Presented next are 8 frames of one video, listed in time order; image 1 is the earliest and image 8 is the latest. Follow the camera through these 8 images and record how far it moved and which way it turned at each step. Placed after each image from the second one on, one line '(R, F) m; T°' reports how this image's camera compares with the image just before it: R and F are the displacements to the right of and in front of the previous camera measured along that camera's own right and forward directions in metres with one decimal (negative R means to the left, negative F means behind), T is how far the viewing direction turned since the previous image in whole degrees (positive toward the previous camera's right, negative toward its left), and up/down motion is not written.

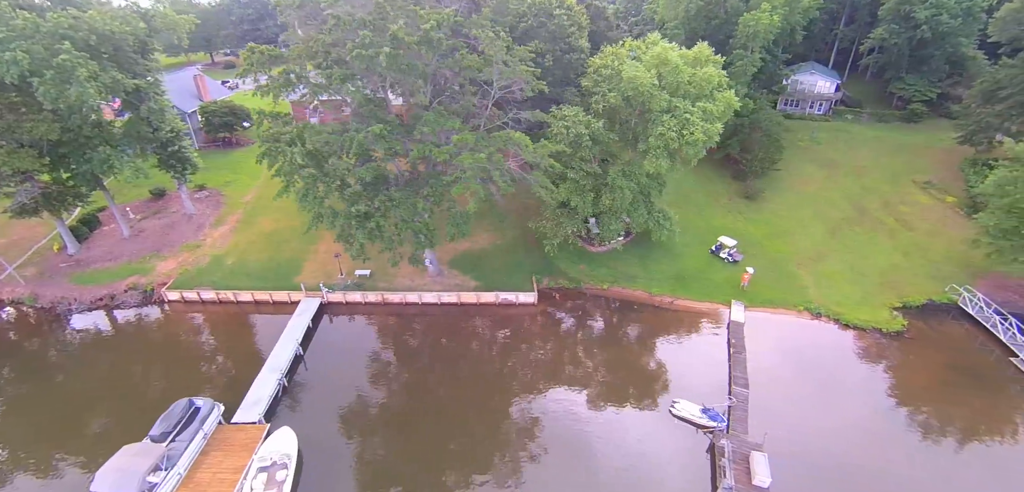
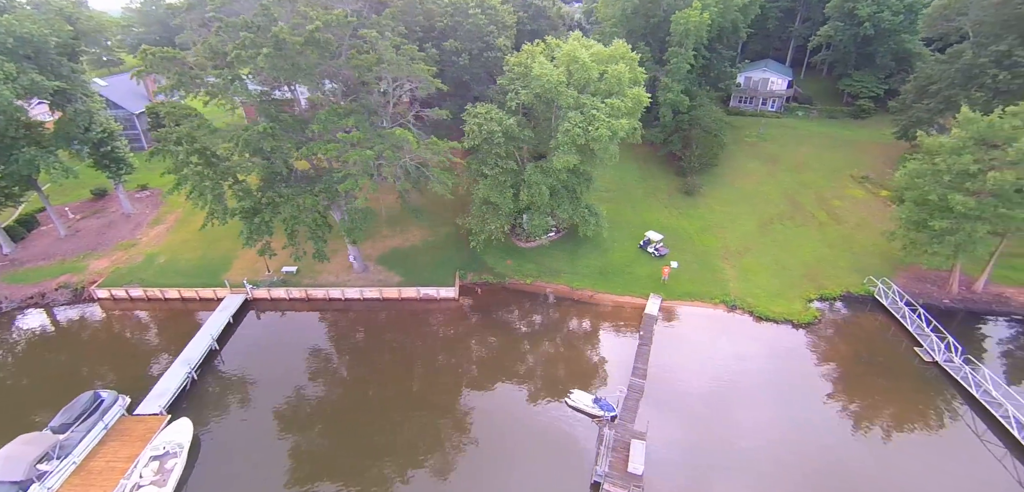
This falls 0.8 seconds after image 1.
(+5.8, -0.6) m; 0°
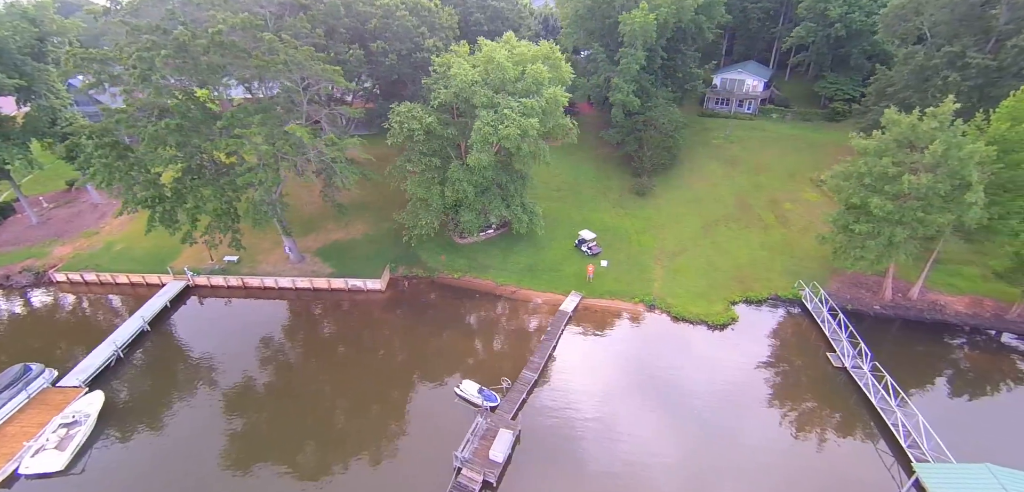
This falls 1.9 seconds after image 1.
(+7.4, -0.6) m; -3°
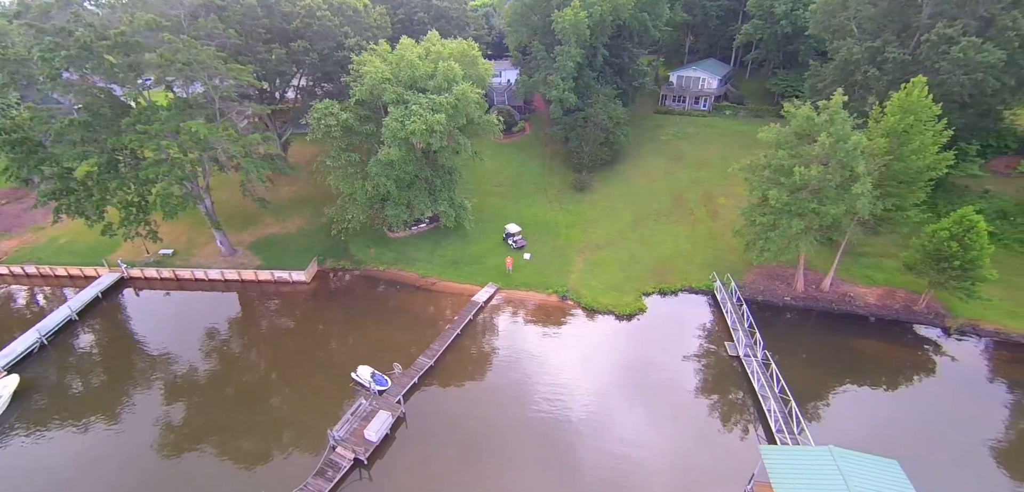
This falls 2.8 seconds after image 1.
(+6.8, -0.8) m; -1°
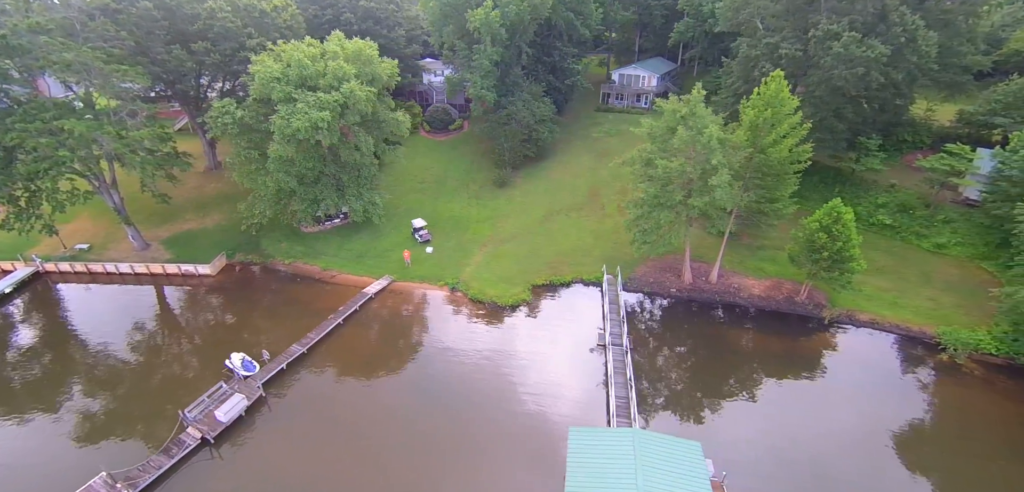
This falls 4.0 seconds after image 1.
(+8.6, -0.9) m; -1°
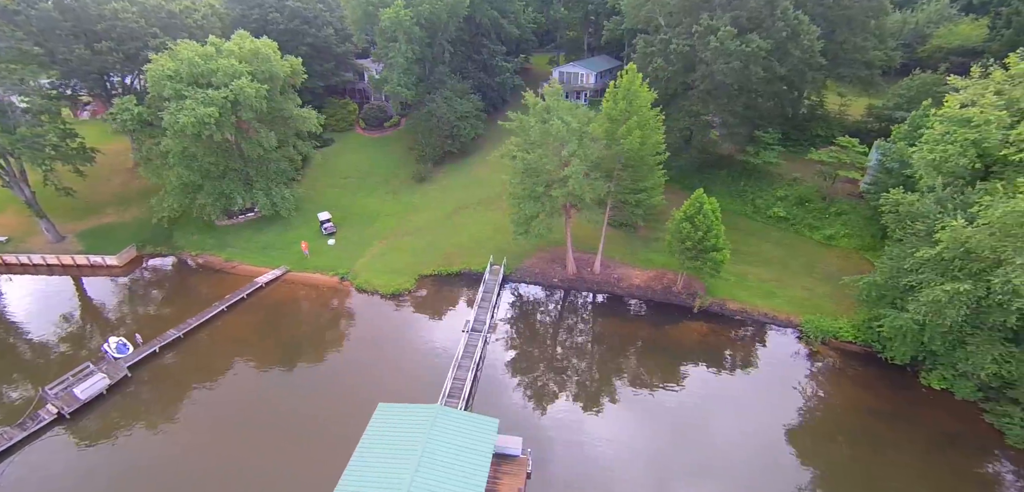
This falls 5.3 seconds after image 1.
(+9.4, -0.9) m; -1°
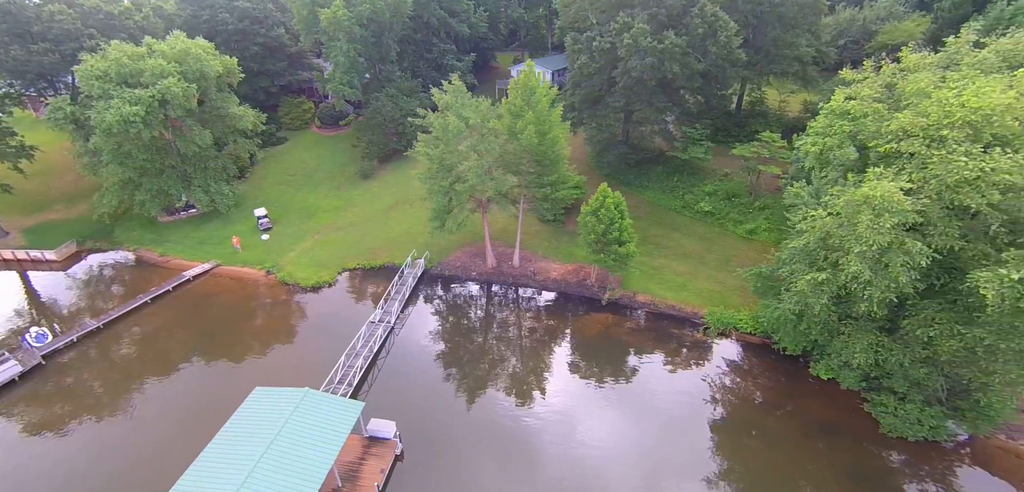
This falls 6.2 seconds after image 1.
(+6.8, -0.6) m; -1°
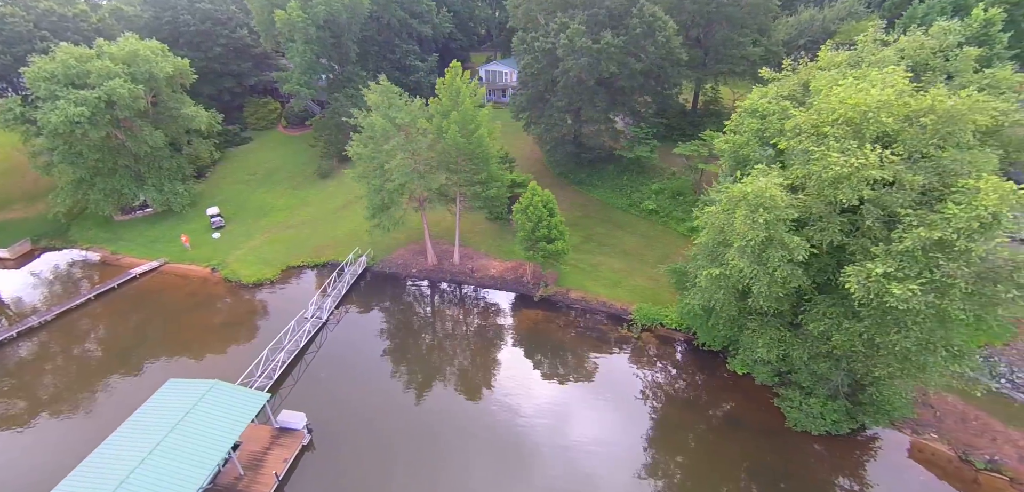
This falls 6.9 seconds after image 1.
(+5.1, -0.5) m; 0°
